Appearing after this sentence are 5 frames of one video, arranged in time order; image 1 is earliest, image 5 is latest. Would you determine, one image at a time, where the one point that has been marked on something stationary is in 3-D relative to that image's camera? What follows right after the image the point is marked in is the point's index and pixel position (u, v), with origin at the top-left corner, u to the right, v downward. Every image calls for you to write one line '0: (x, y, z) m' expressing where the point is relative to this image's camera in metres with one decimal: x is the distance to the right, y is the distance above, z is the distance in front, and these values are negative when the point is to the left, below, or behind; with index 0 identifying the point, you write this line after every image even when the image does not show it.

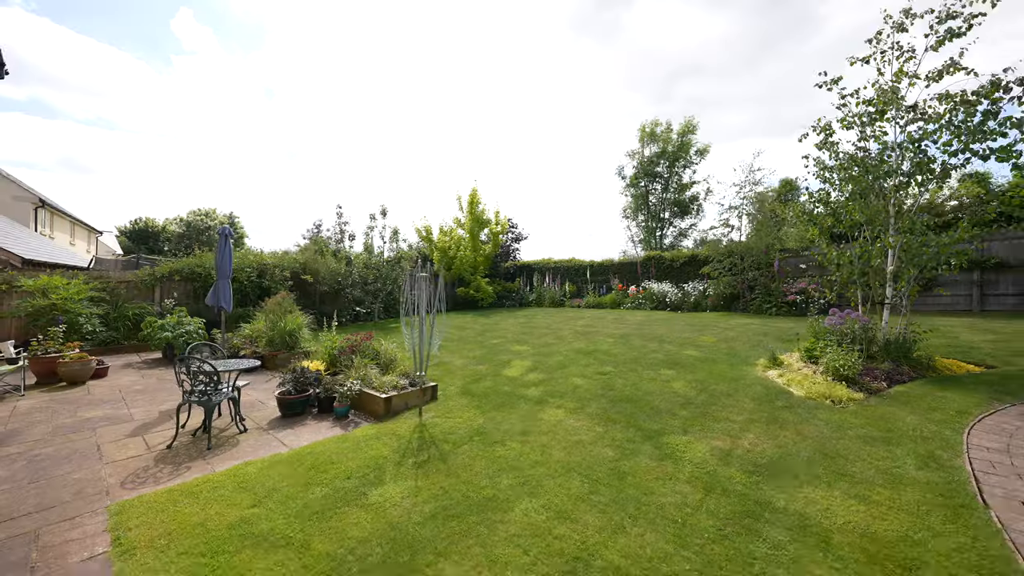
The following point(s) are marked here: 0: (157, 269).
0: (-8.6, +0.4, +8.4) m
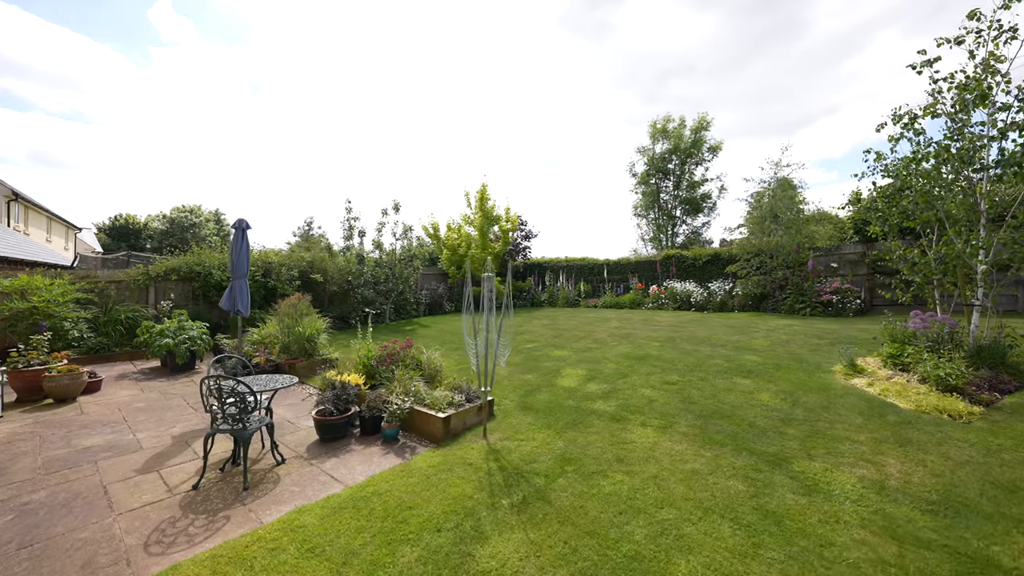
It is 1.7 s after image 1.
0: (-7.8, +0.4, +7.6) m
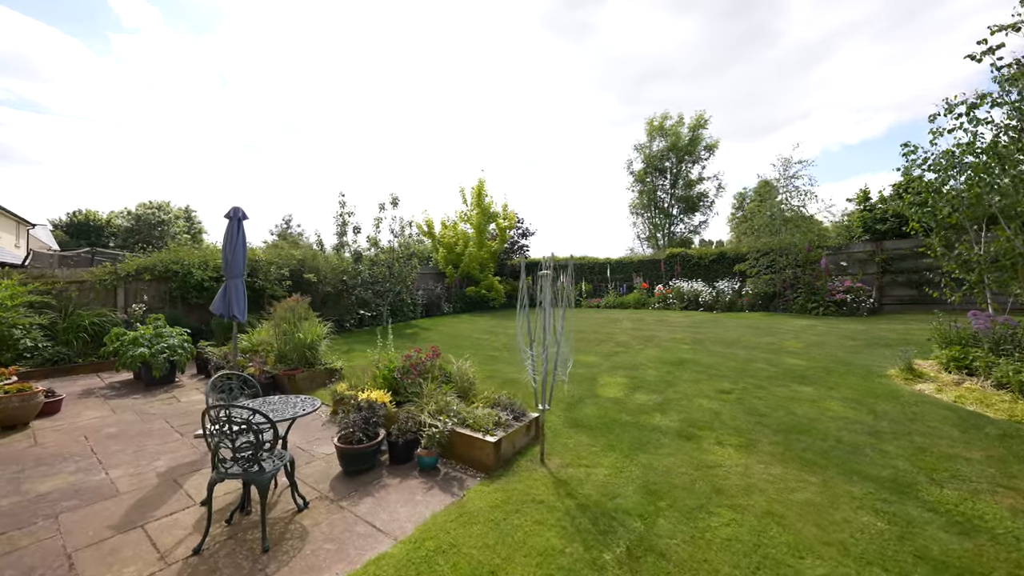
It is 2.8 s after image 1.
0: (-7.5, +0.4, +6.6) m
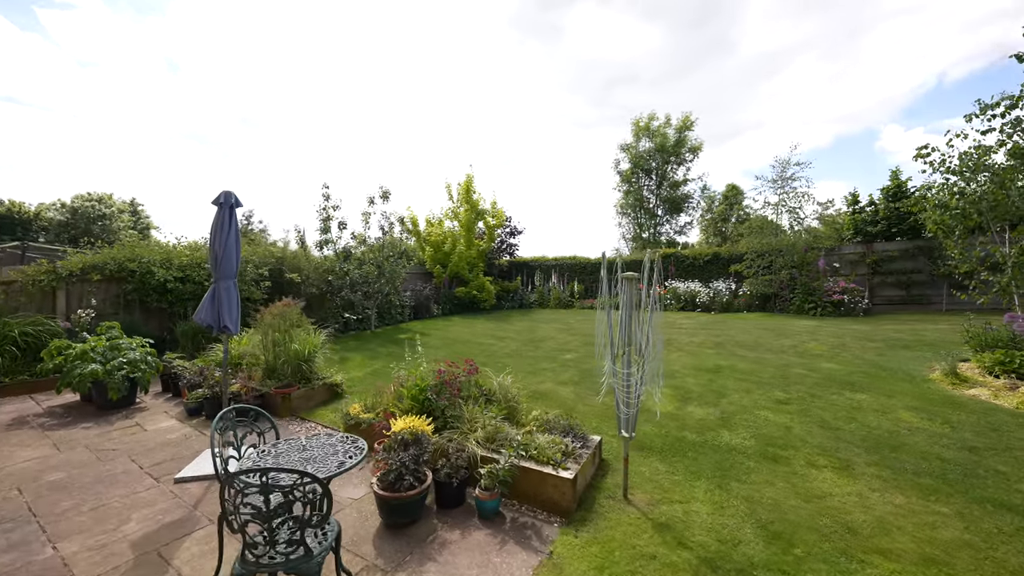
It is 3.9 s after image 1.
0: (-7.2, +0.4, +5.5) m
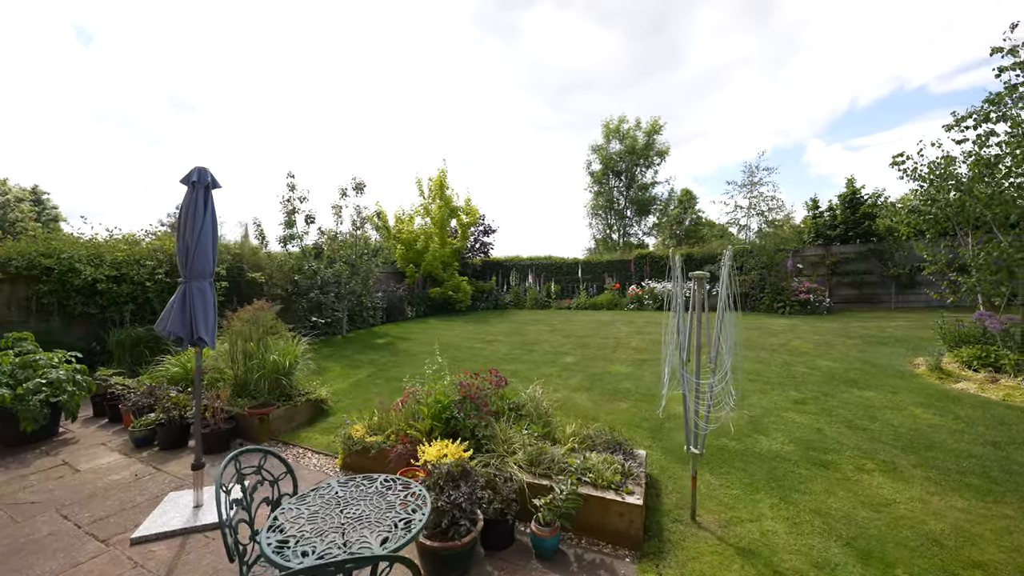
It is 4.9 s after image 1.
0: (-7.0, +0.4, +4.3) m
